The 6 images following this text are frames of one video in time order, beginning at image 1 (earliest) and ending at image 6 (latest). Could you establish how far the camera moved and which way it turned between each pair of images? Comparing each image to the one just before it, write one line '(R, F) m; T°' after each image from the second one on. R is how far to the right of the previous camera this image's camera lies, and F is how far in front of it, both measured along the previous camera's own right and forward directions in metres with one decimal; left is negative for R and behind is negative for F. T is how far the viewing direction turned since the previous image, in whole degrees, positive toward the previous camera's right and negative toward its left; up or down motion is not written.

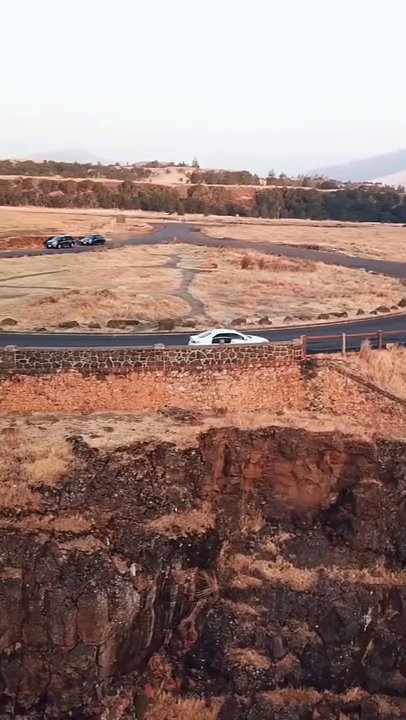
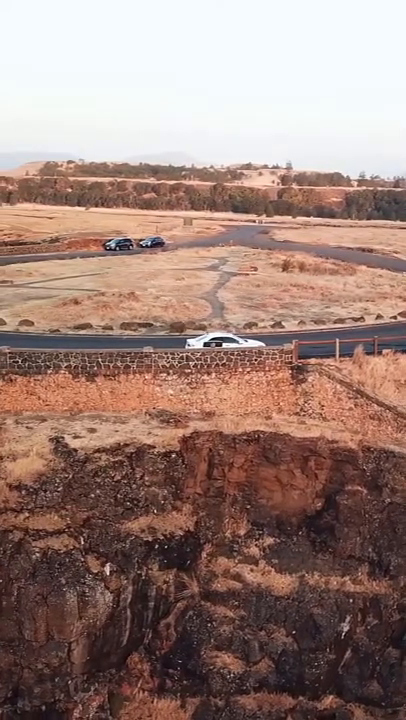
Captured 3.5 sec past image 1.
(+1.7, -0.1) m; -4°
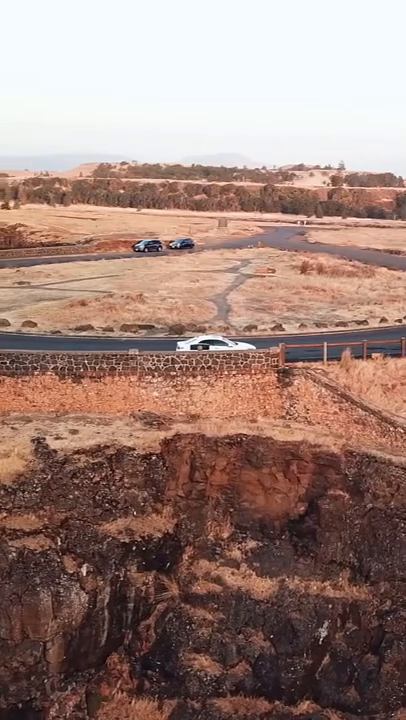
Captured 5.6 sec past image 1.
(+1.1, 0.0) m; -2°
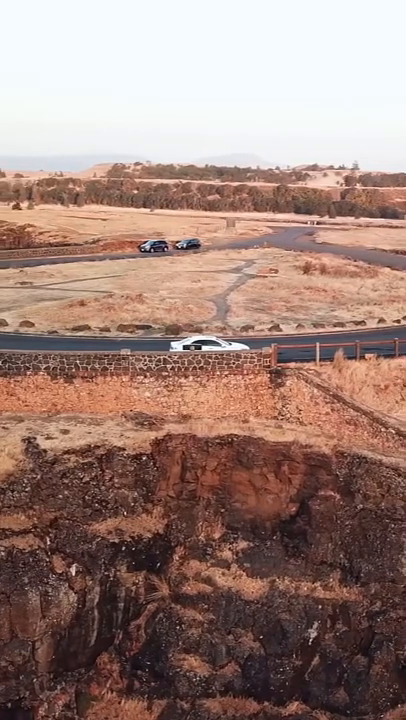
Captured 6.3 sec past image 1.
(+0.4, 0.0) m; 0°
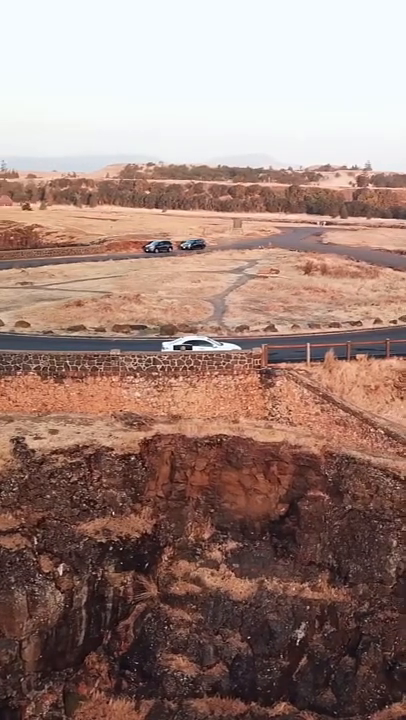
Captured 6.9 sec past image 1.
(+0.4, 0.0) m; 0°
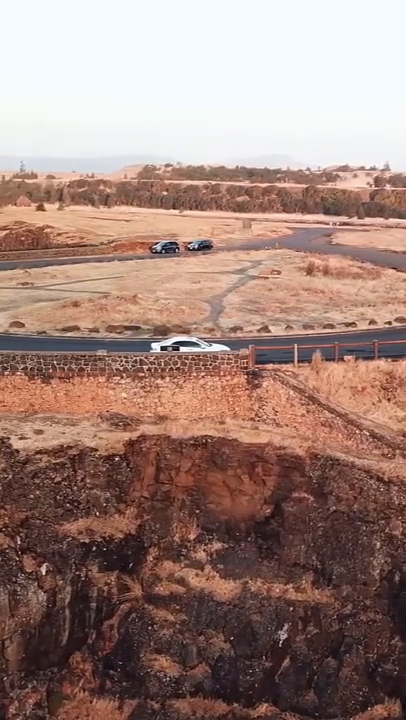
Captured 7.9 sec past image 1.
(+0.5, 0.0) m; 0°
